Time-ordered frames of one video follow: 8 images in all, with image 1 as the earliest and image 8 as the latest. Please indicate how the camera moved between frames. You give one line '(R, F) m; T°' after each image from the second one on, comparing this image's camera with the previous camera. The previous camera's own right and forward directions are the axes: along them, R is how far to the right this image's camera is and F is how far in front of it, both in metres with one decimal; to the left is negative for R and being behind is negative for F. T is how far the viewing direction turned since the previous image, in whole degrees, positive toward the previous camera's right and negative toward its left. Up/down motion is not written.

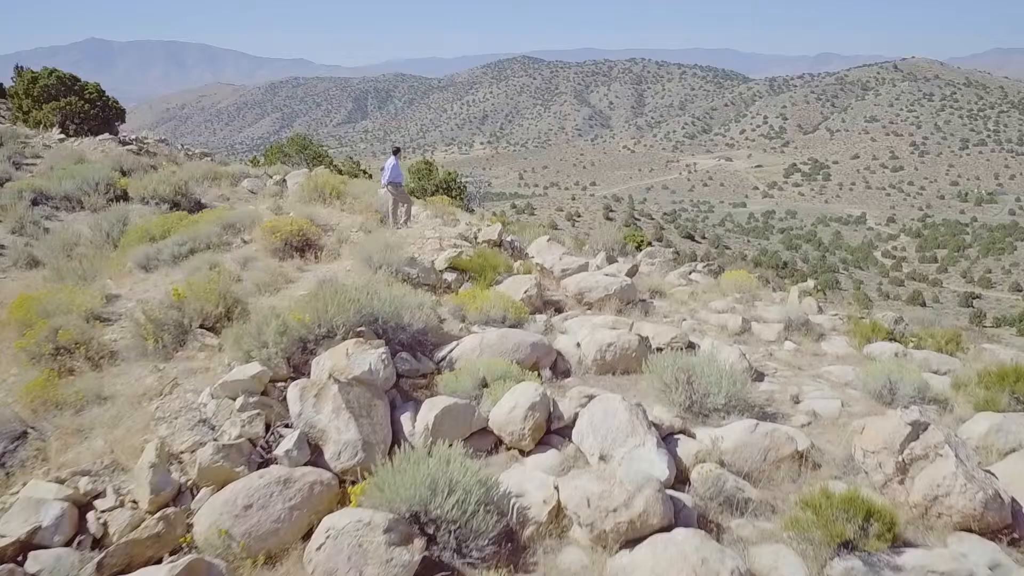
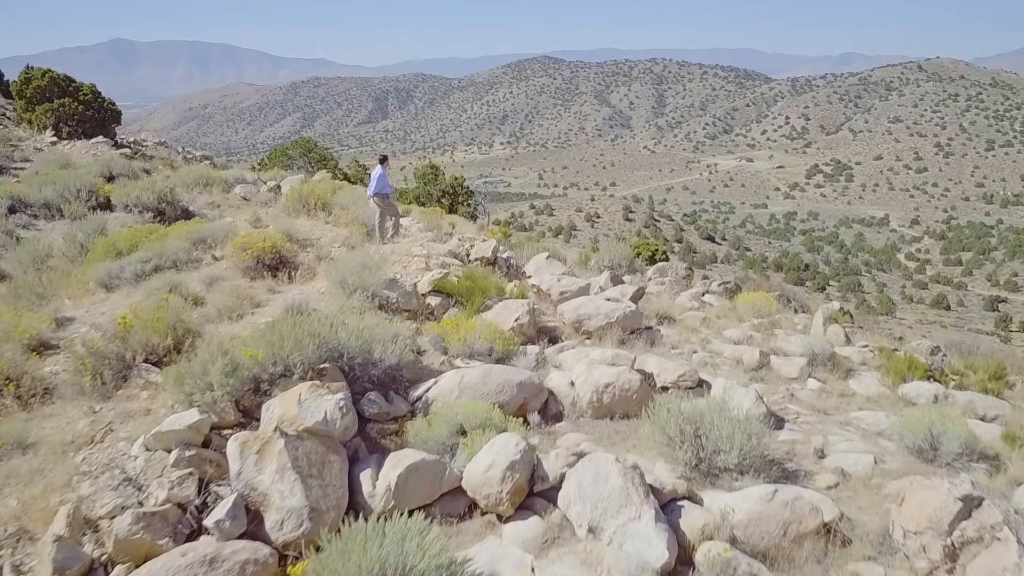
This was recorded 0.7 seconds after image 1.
(+0.3, +0.9) m; -1°
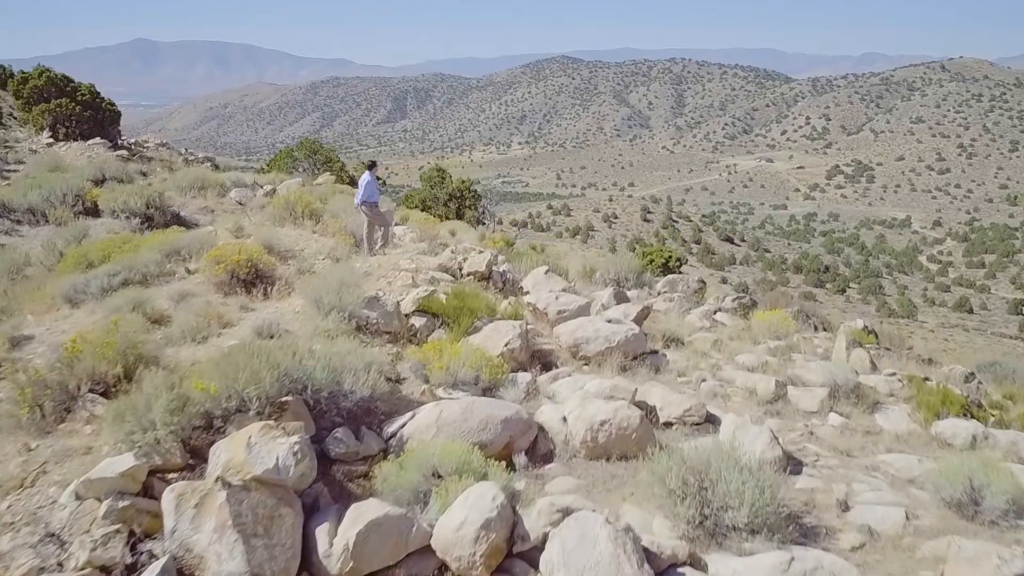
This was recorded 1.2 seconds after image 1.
(+0.2, +0.7) m; -1°
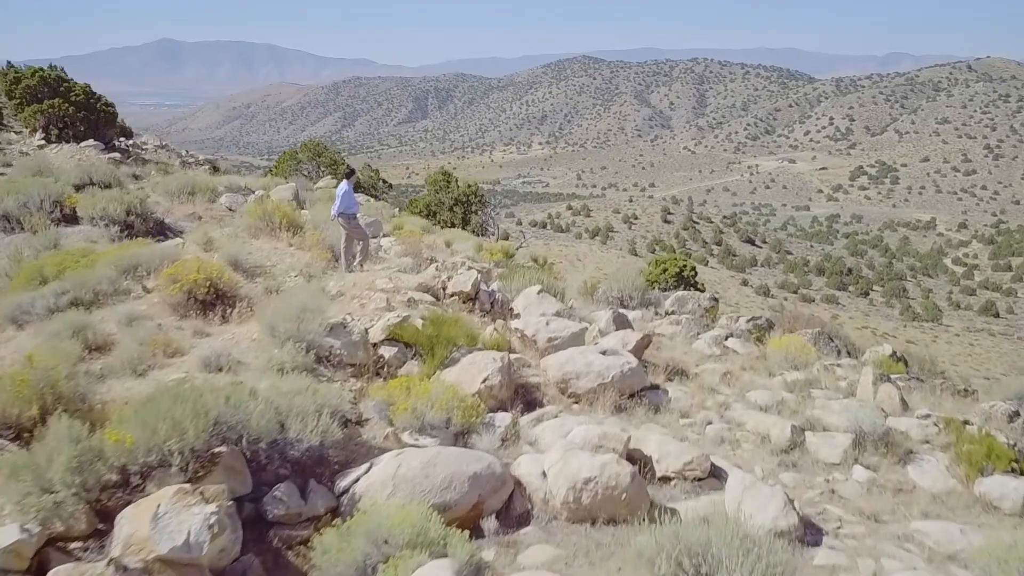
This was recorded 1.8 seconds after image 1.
(+0.3, +0.8) m; -1°
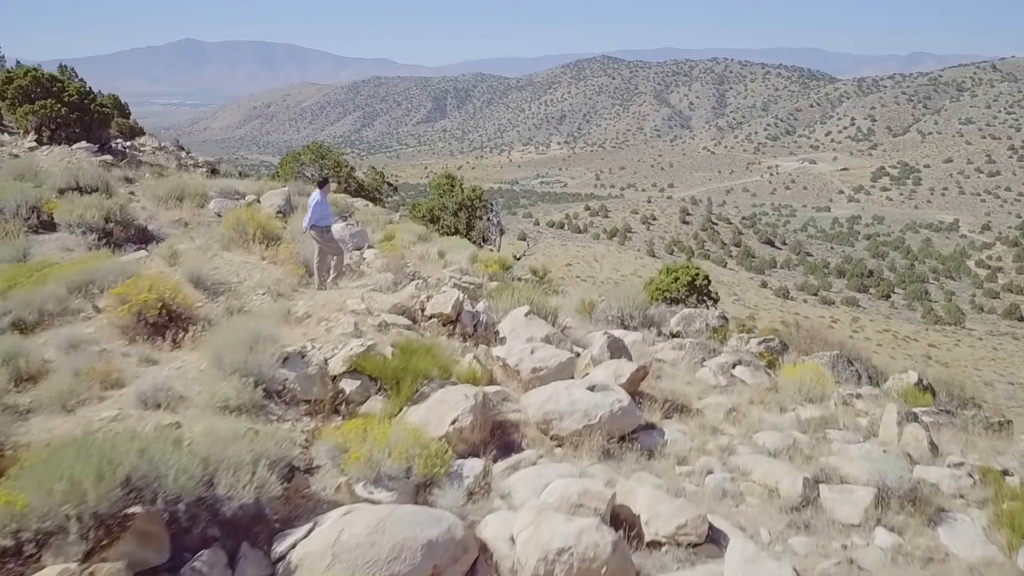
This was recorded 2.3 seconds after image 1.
(+0.3, +0.7) m; -1°
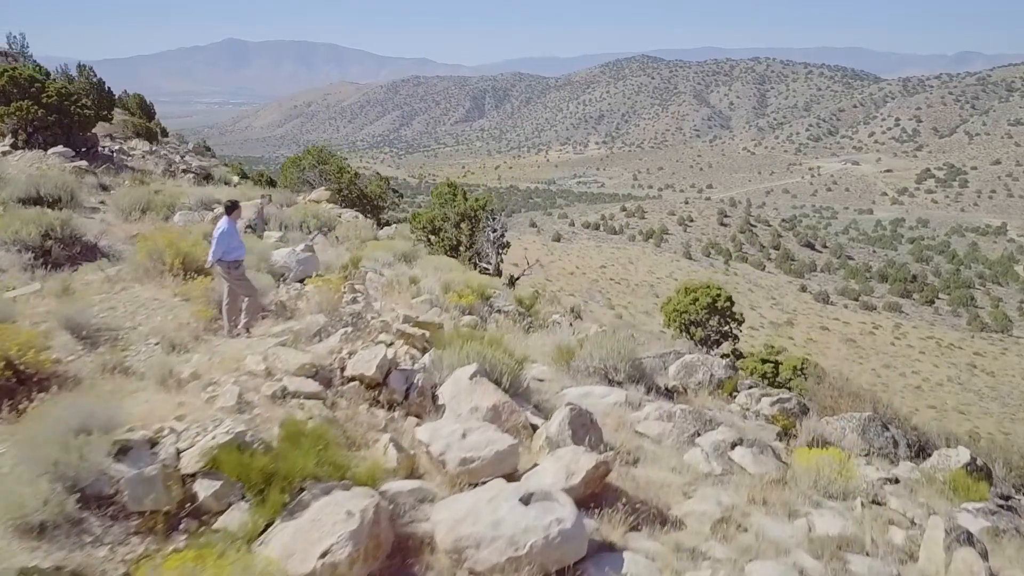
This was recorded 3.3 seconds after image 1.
(+0.6, +1.4) m; -2°
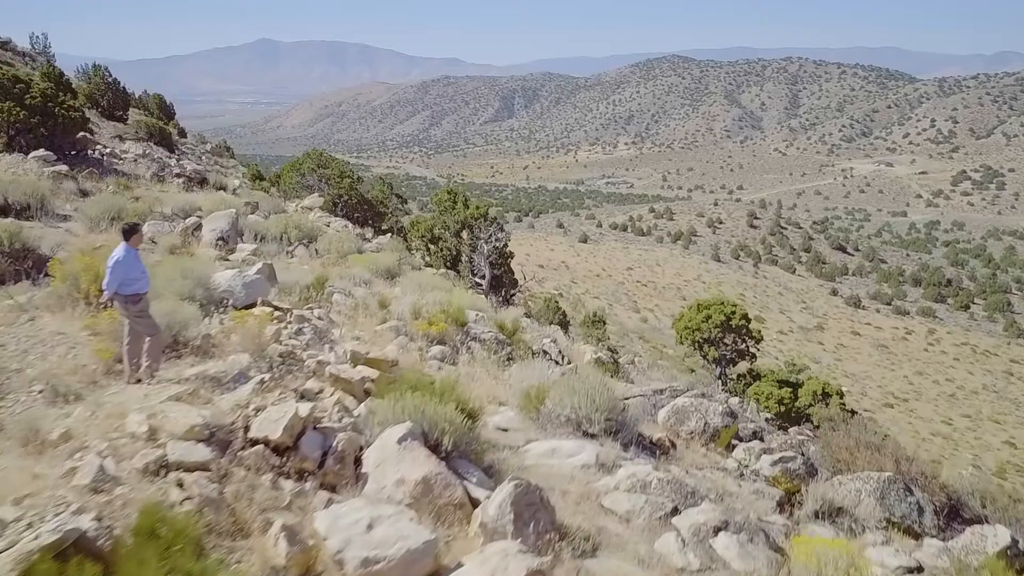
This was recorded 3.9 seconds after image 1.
(+0.5, +1.0) m; -2°
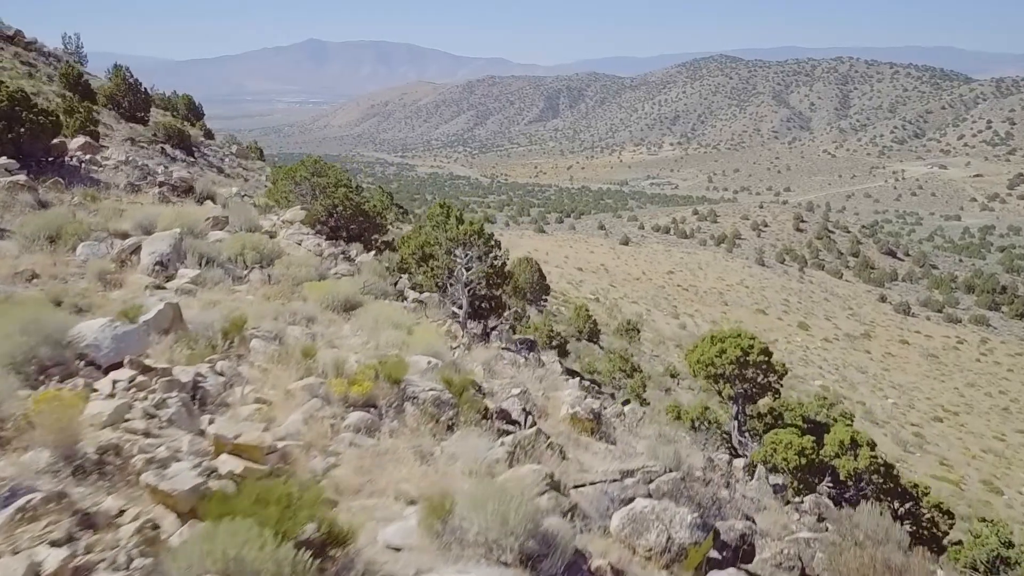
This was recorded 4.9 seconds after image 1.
(+0.8, +1.5) m; -3°
